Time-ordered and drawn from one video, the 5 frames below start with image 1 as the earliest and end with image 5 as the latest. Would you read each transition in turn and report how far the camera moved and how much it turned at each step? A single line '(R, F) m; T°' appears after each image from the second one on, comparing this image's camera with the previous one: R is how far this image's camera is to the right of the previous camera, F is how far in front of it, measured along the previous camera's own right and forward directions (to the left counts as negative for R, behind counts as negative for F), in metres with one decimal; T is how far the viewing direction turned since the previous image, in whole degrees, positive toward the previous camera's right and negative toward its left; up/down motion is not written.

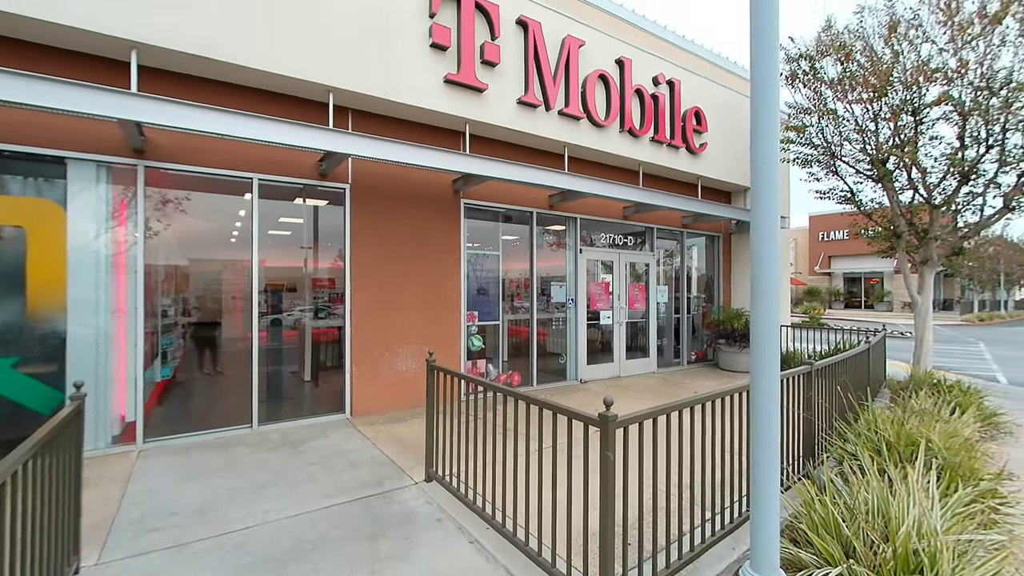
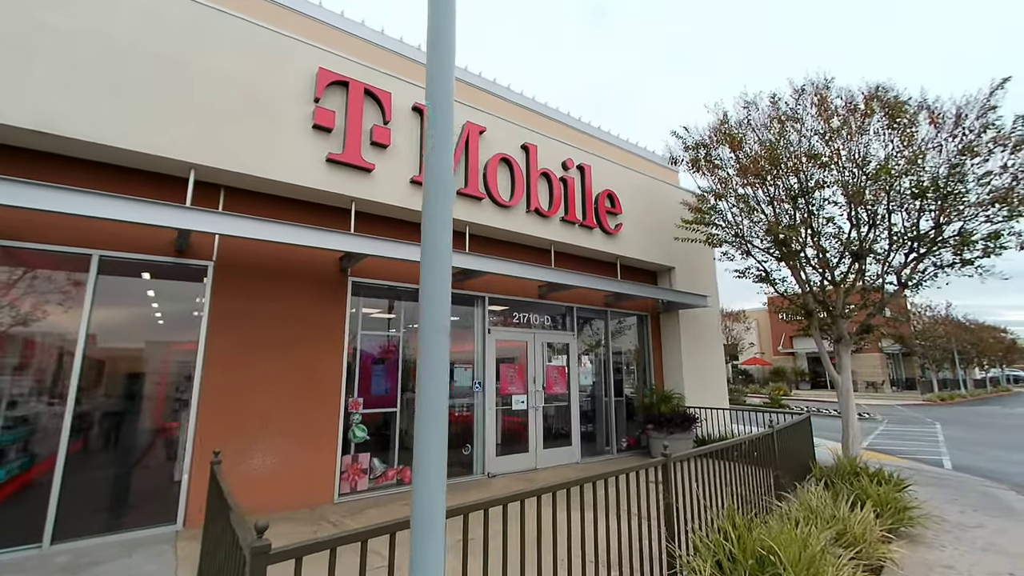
(+1.3, +0.3) m; +2°
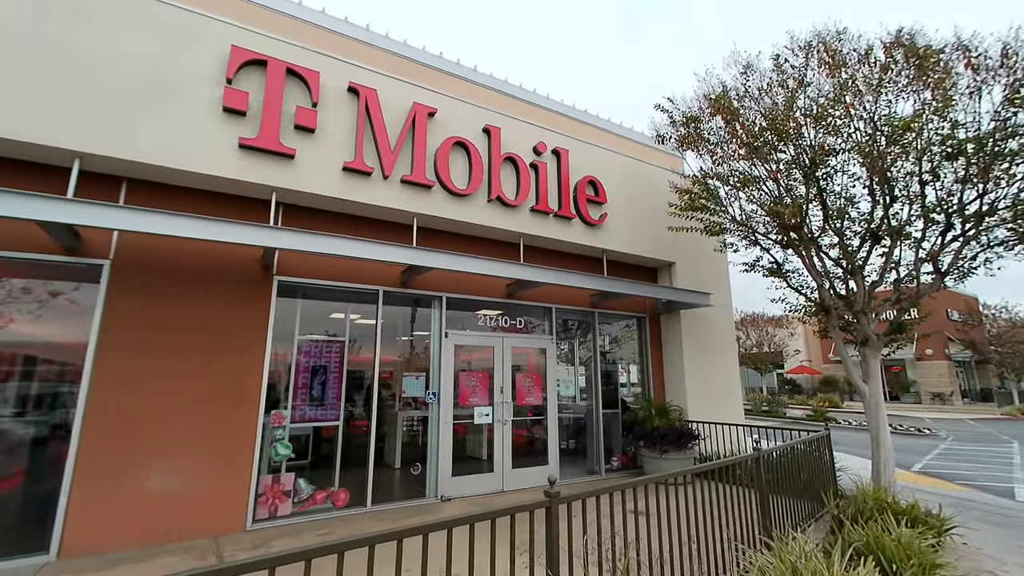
(+1.2, +0.9) m; -5°
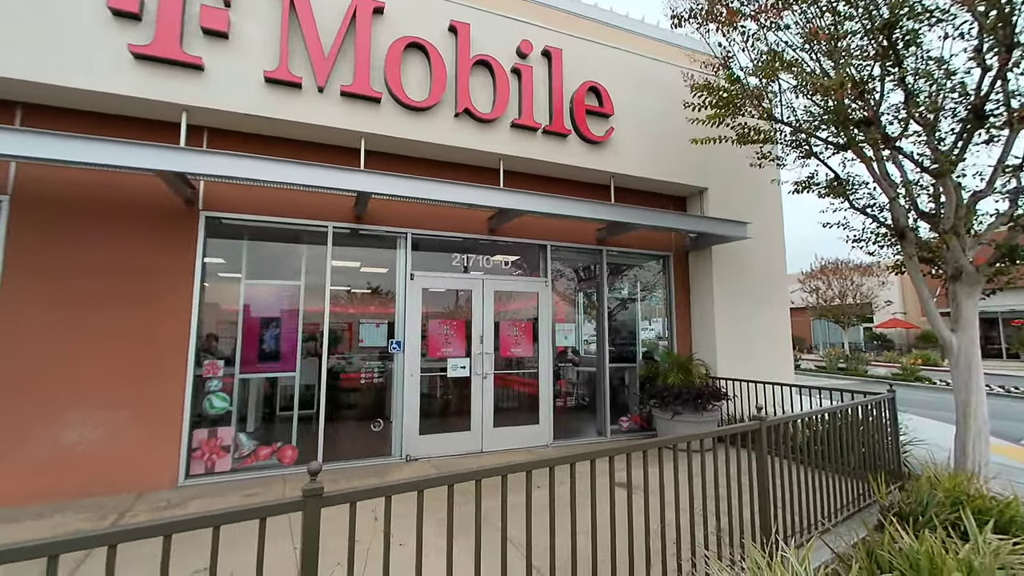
(+1.2, +1.2) m; -8°
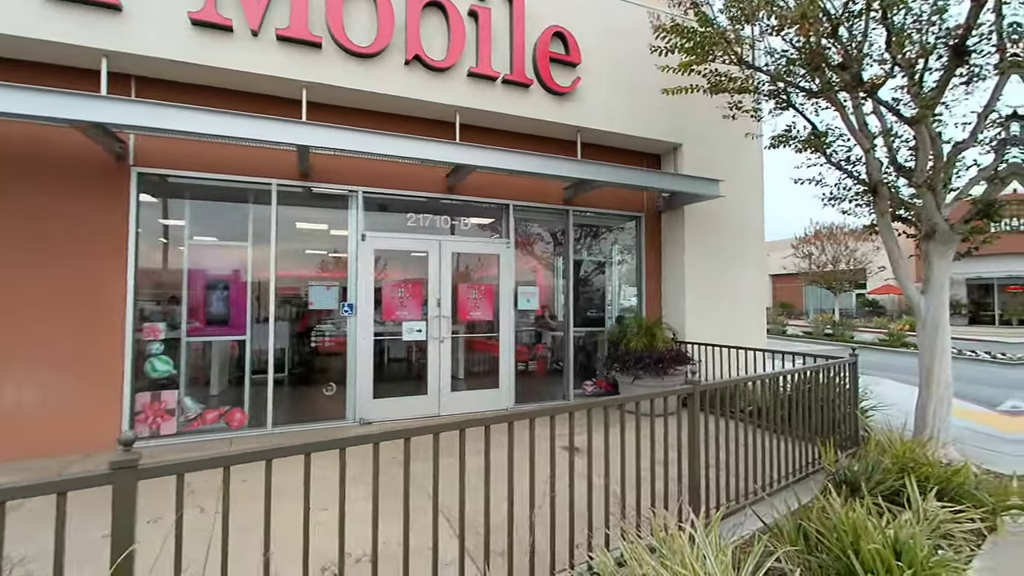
(+0.5, +0.3) m; 0°
